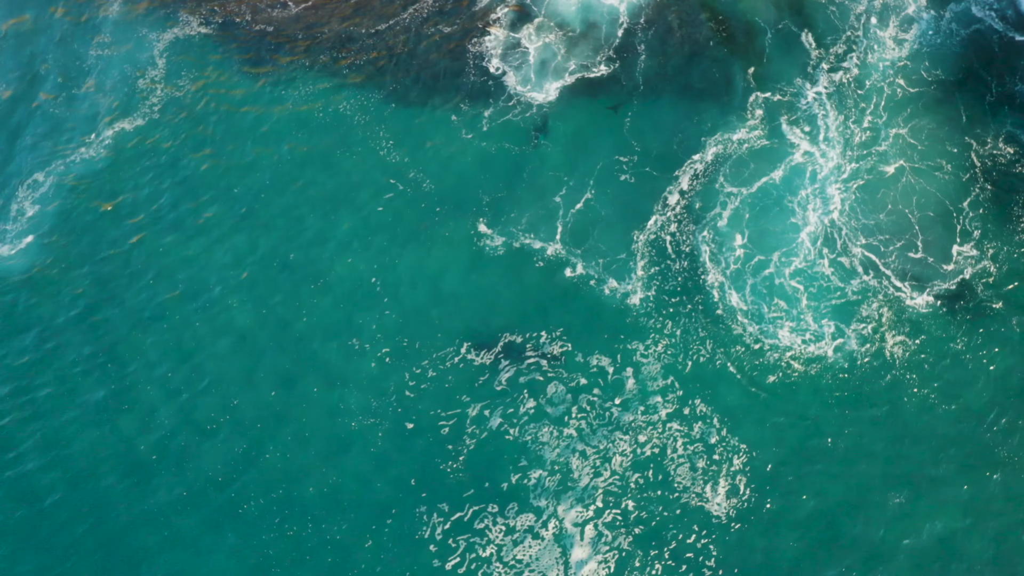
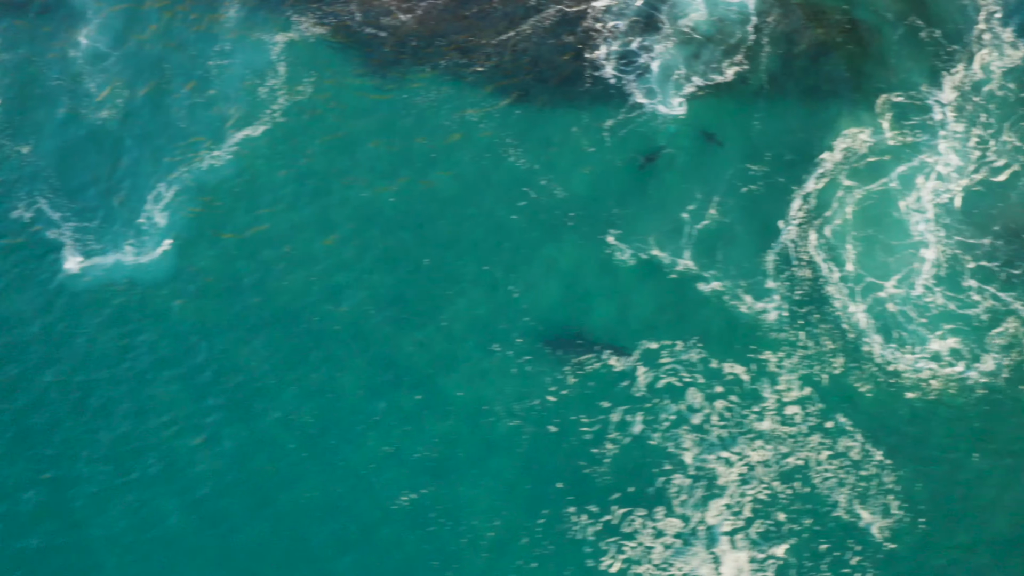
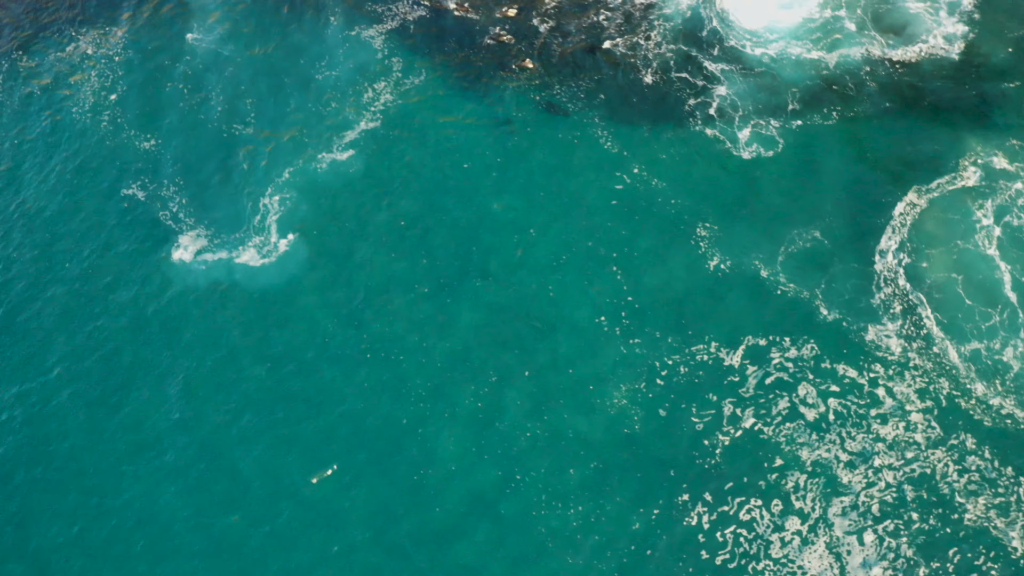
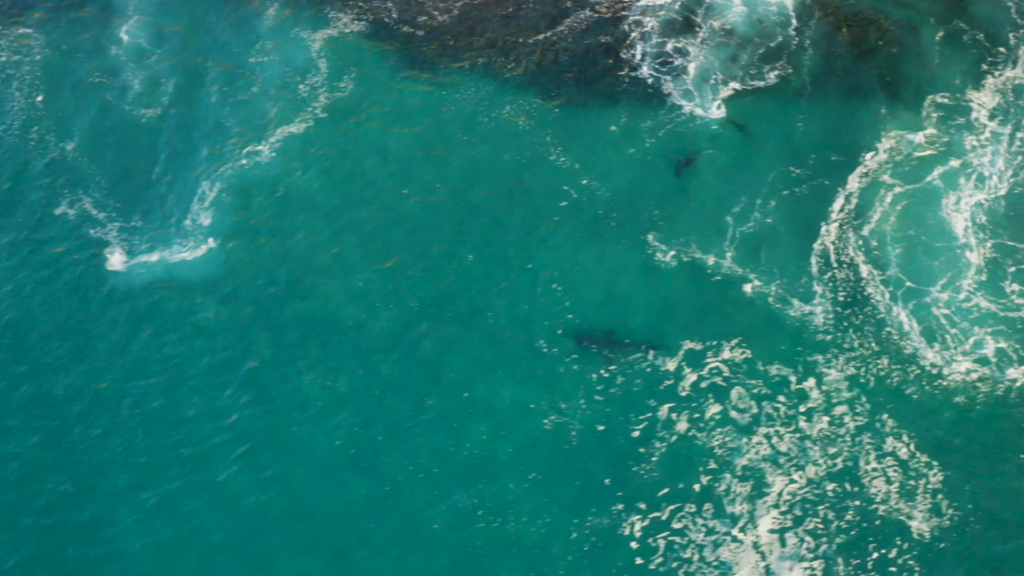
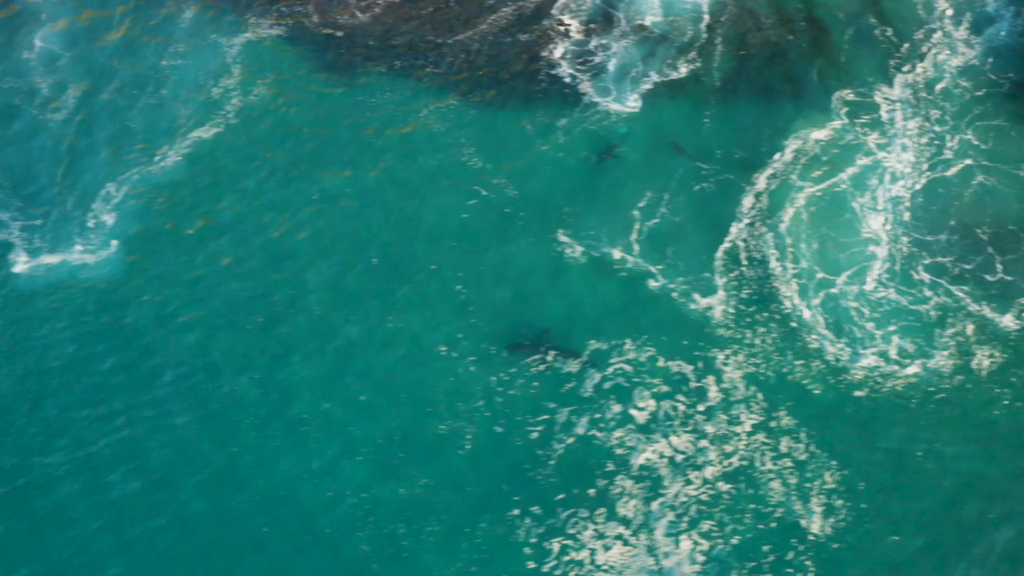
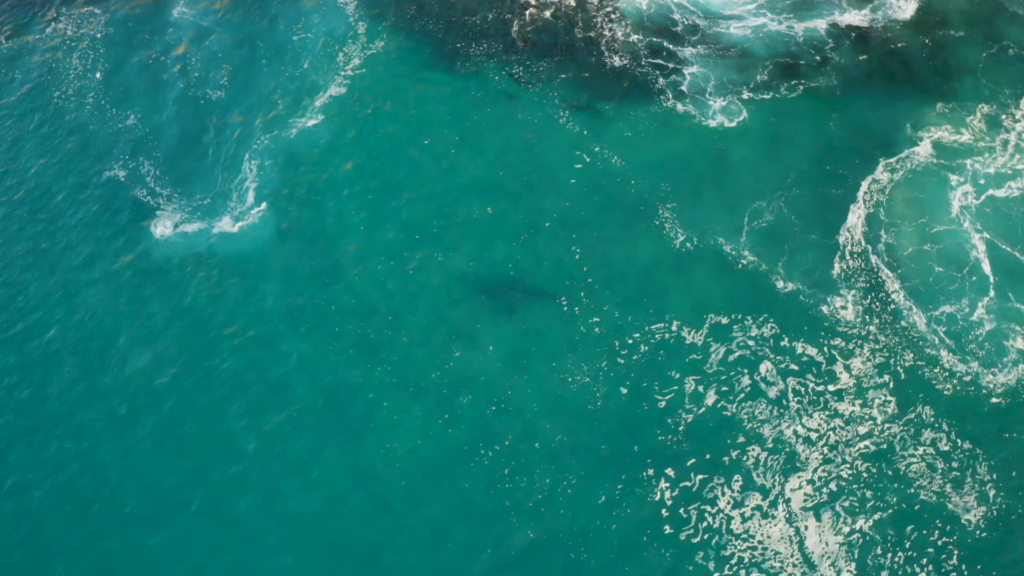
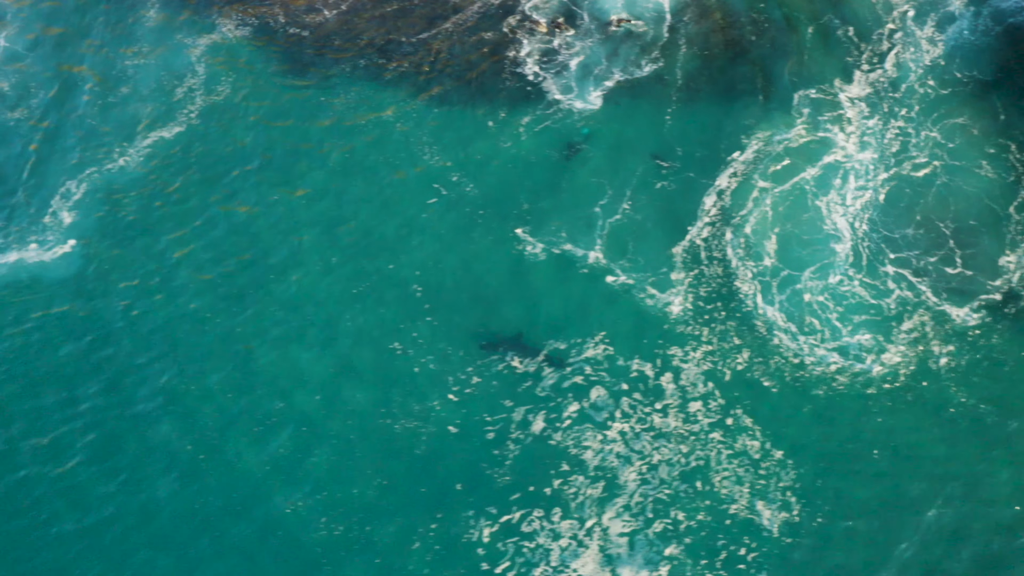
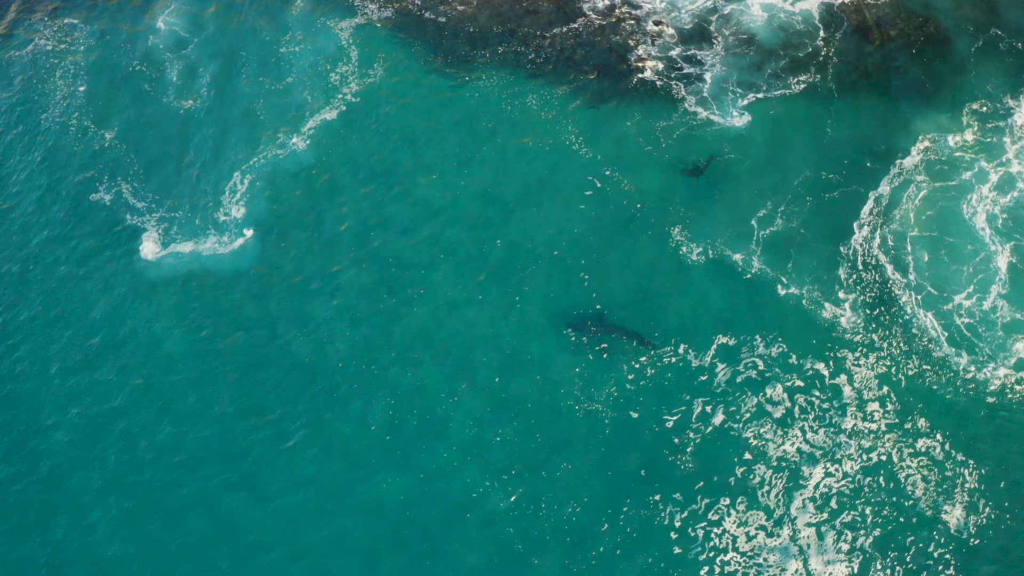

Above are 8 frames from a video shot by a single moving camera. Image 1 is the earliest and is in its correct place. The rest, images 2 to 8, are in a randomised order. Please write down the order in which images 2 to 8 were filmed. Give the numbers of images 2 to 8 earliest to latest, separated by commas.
7, 5, 2, 4, 8, 6, 3
